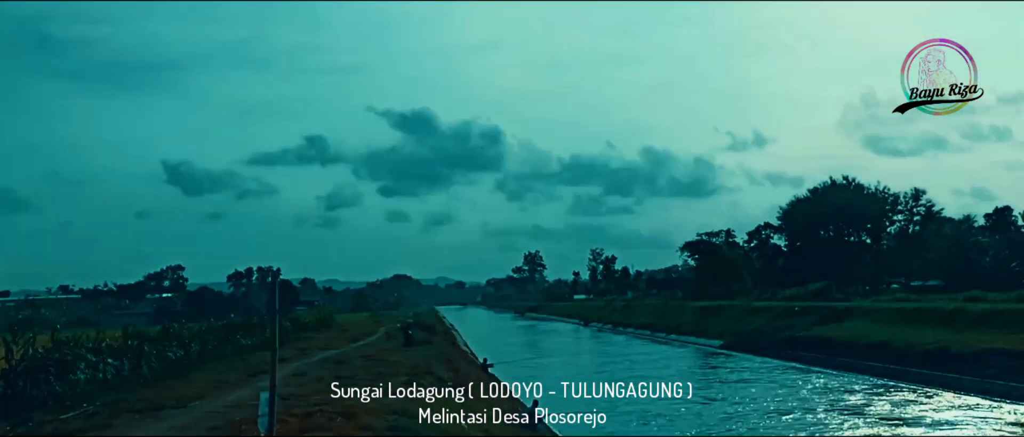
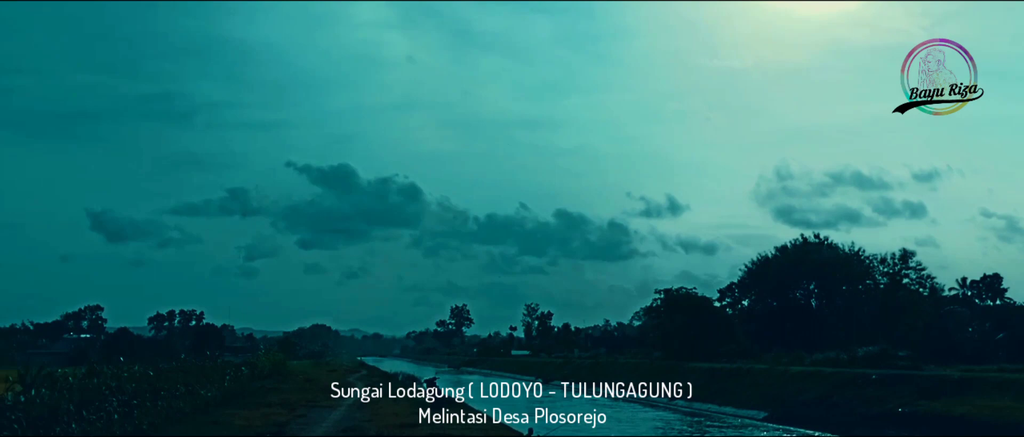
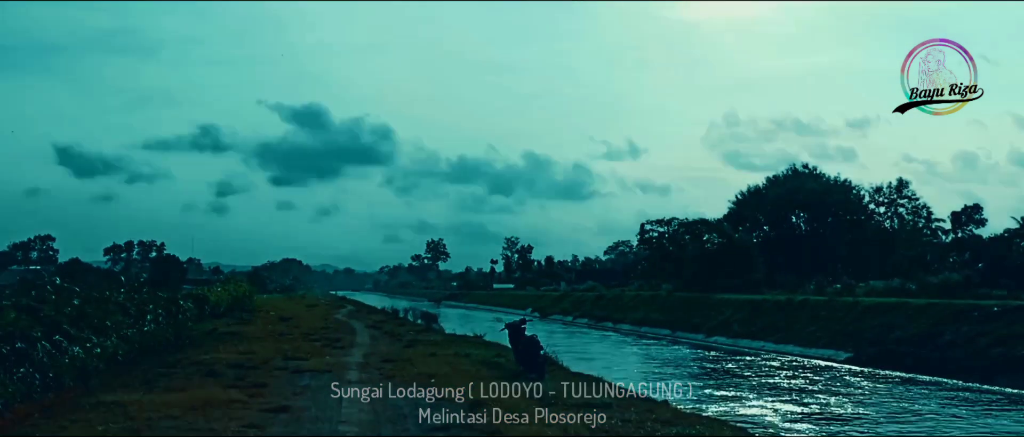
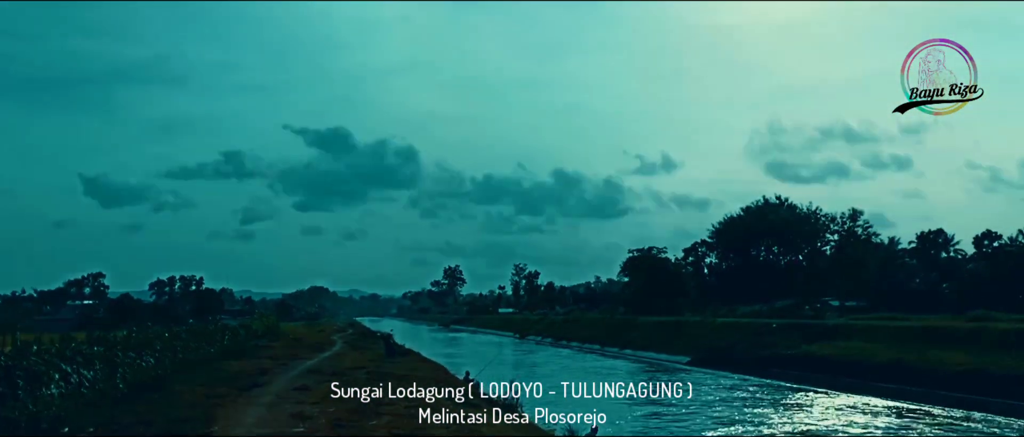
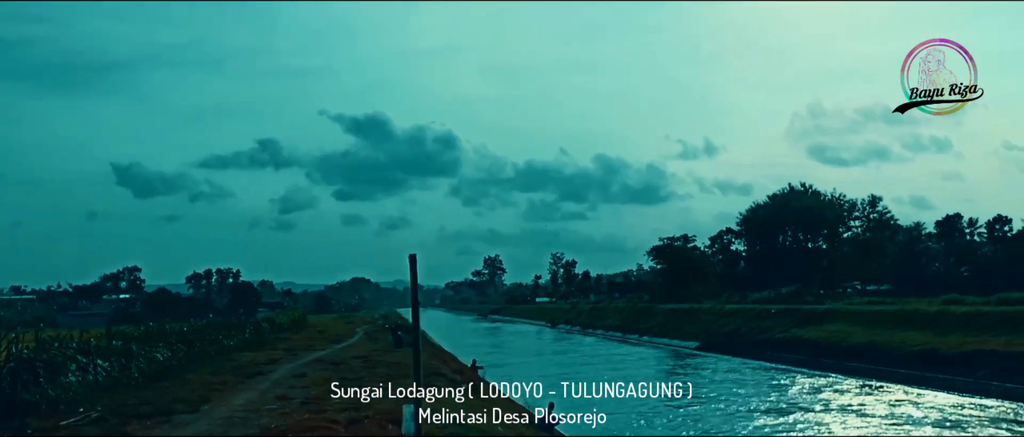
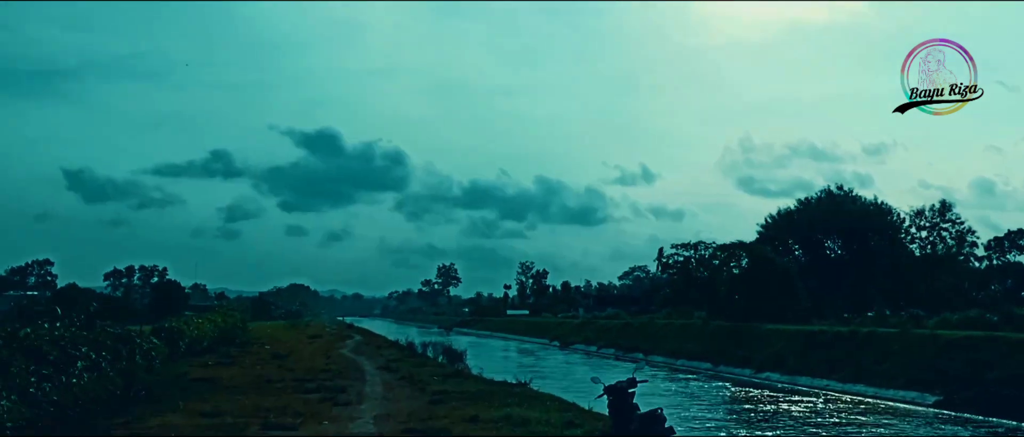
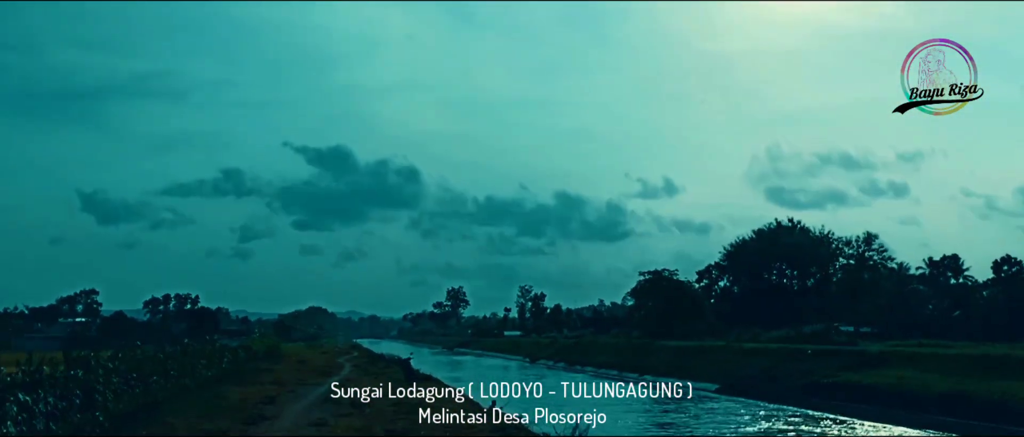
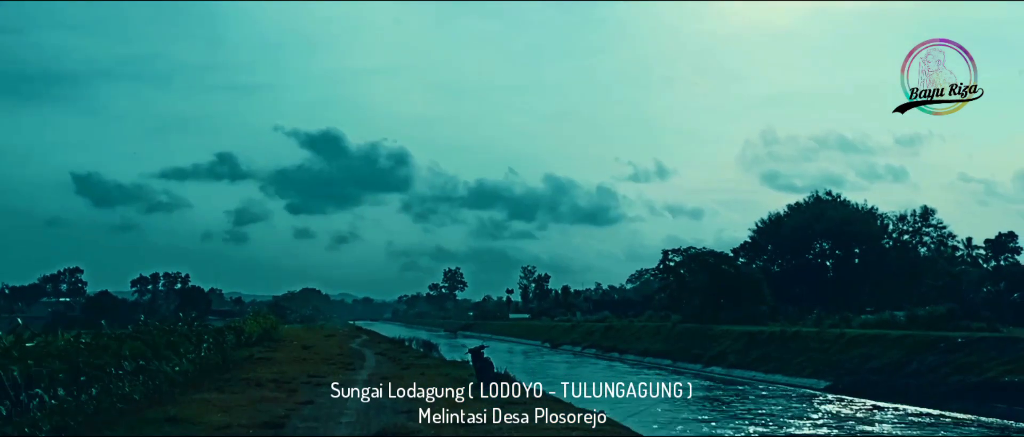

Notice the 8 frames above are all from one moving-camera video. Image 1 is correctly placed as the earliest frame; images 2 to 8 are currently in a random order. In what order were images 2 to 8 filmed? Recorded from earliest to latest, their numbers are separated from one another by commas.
5, 4, 7, 2, 8, 3, 6
